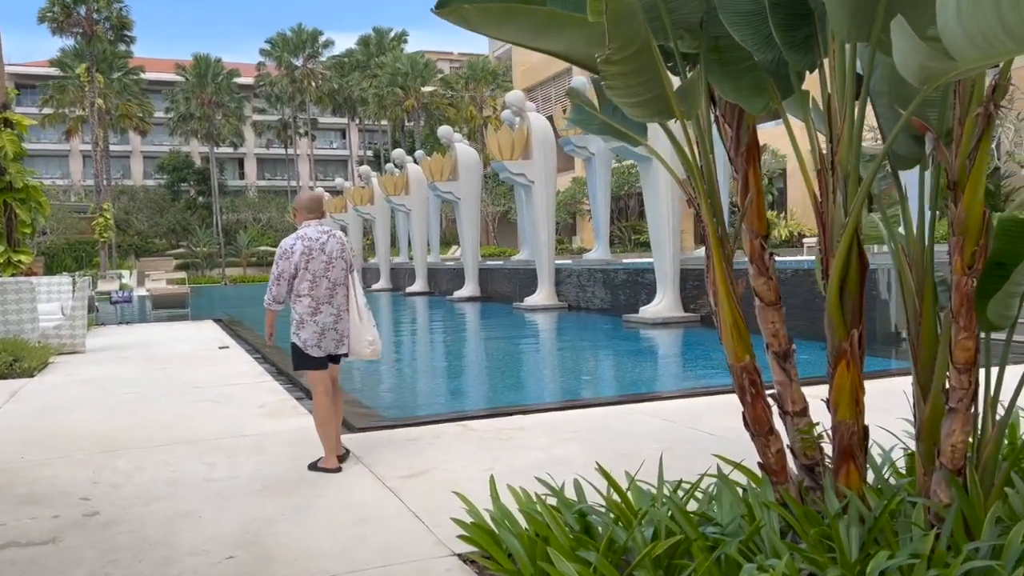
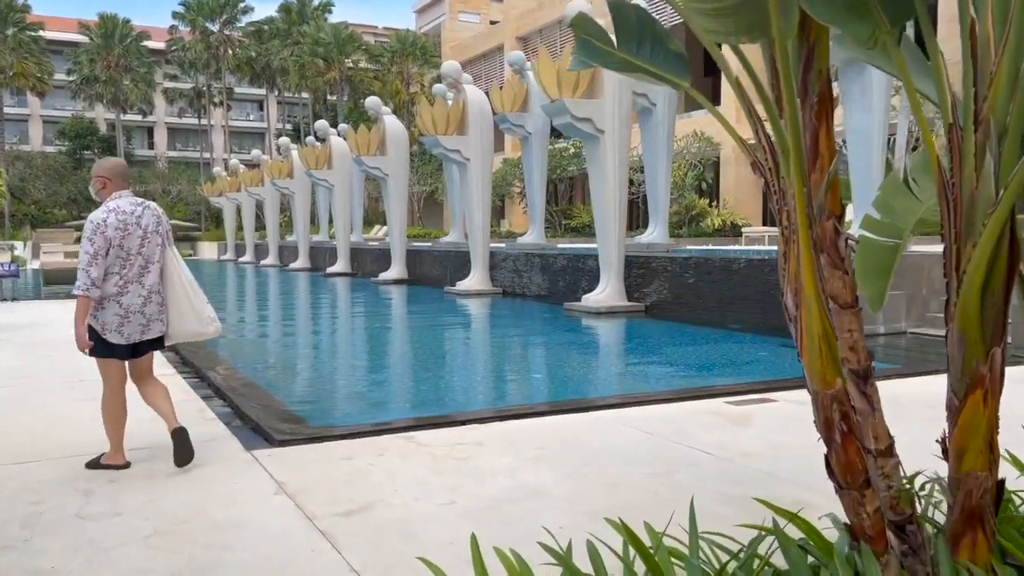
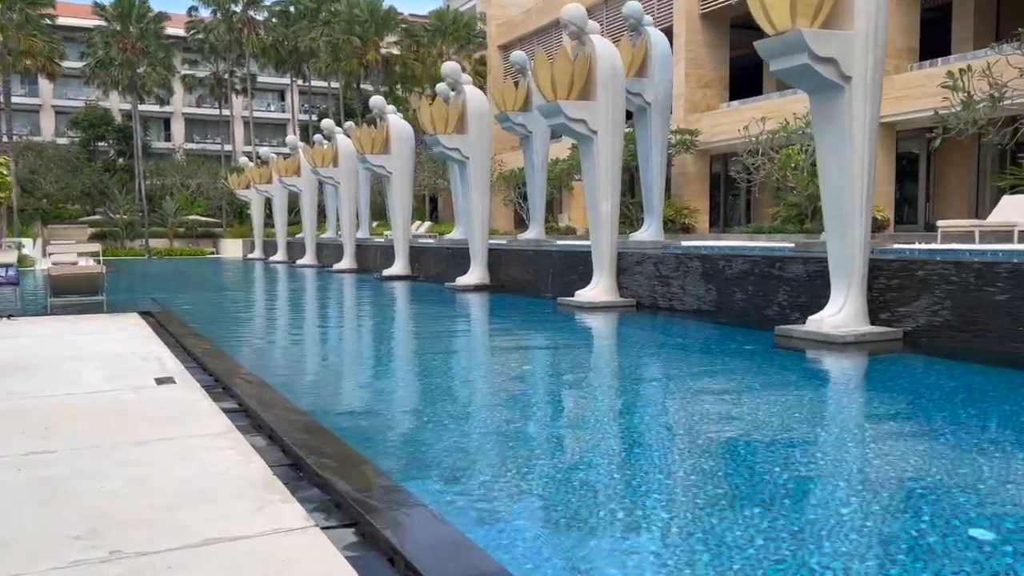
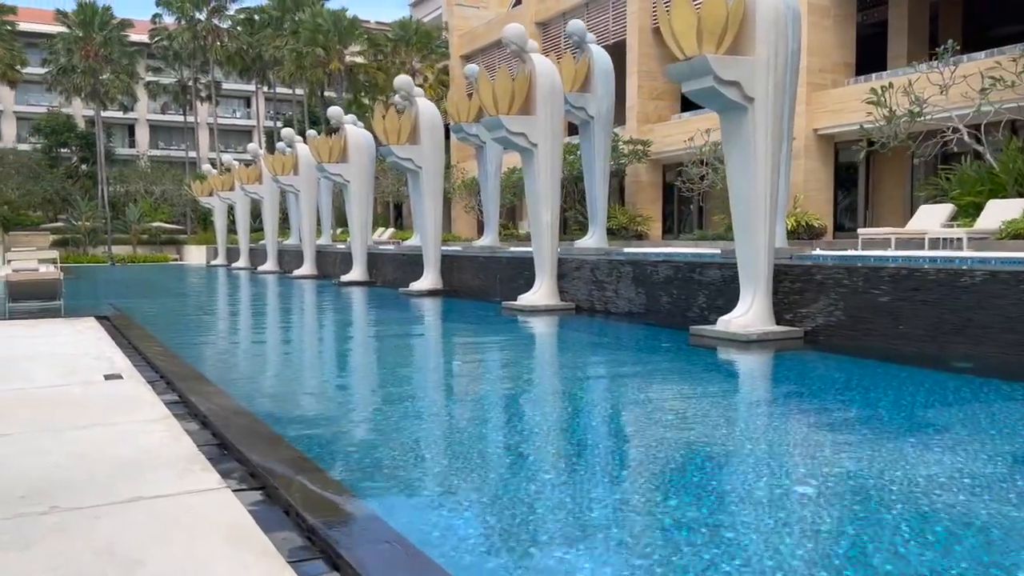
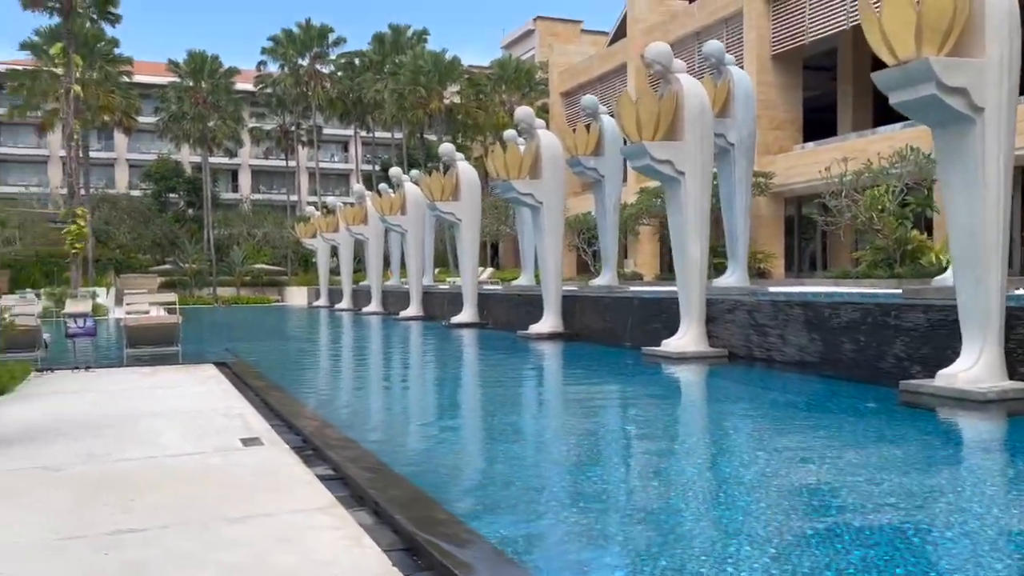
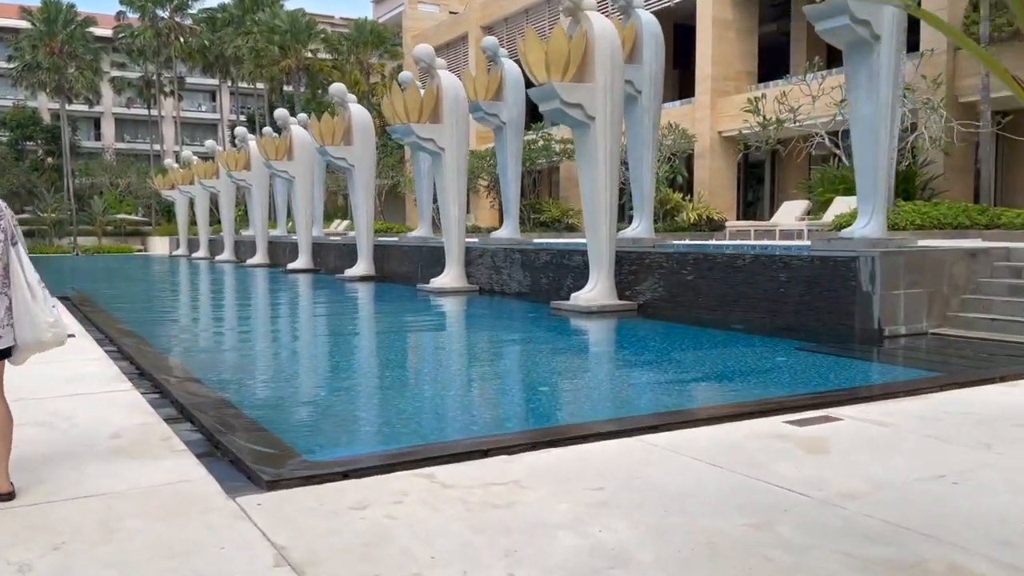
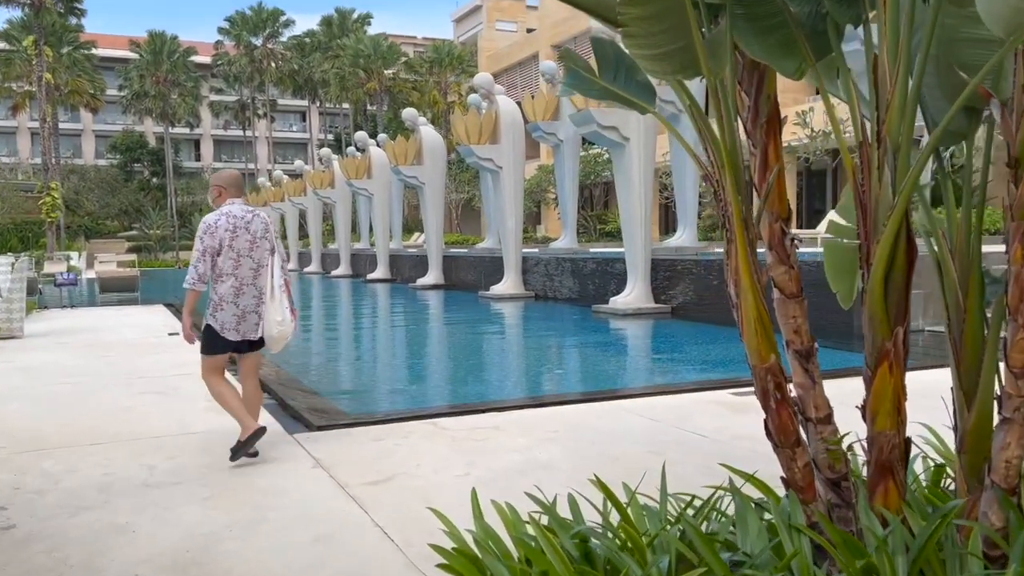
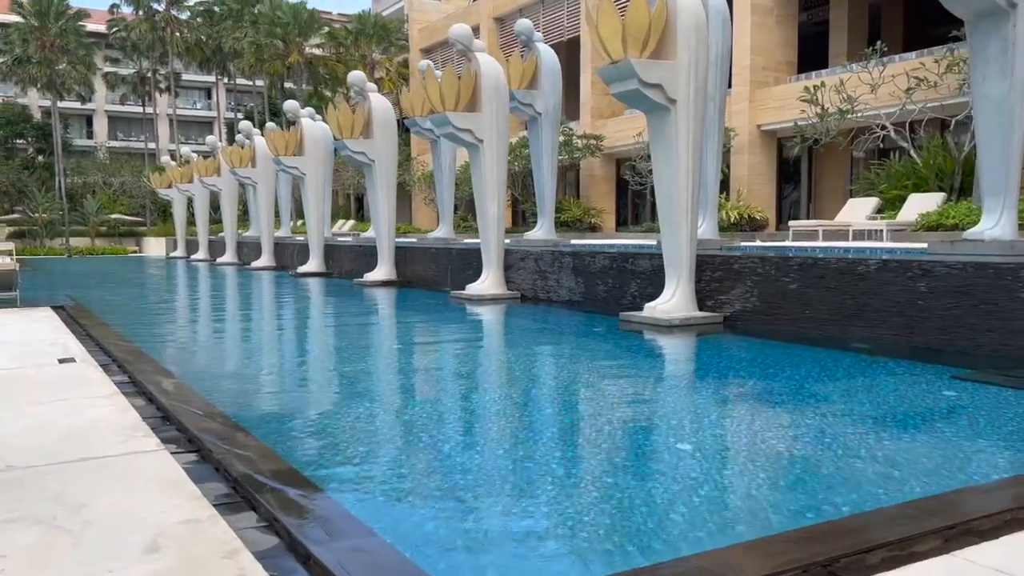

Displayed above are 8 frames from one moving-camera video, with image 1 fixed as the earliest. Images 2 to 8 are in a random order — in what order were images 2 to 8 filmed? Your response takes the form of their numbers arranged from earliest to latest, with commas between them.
7, 2, 6, 8, 4, 3, 5
